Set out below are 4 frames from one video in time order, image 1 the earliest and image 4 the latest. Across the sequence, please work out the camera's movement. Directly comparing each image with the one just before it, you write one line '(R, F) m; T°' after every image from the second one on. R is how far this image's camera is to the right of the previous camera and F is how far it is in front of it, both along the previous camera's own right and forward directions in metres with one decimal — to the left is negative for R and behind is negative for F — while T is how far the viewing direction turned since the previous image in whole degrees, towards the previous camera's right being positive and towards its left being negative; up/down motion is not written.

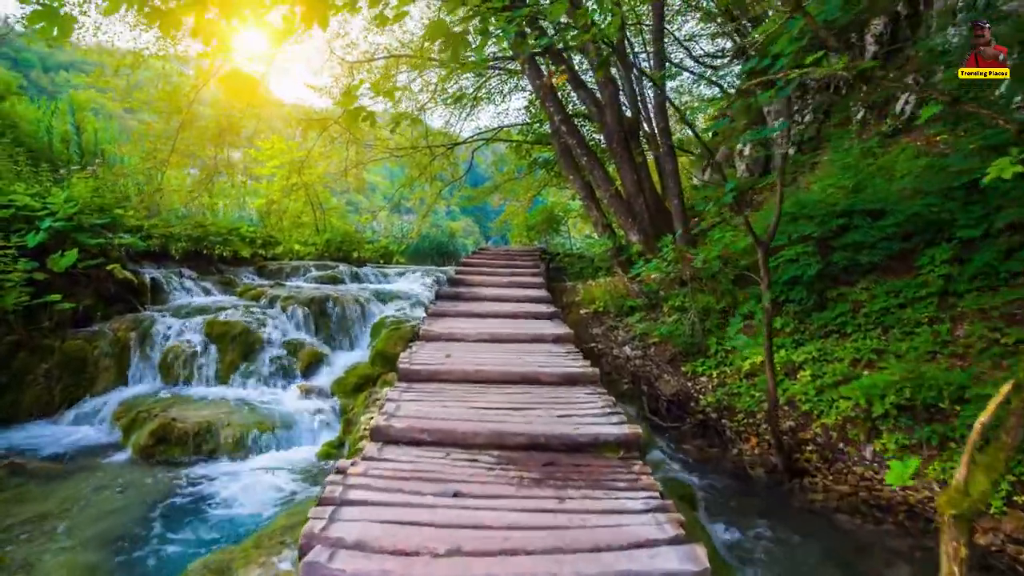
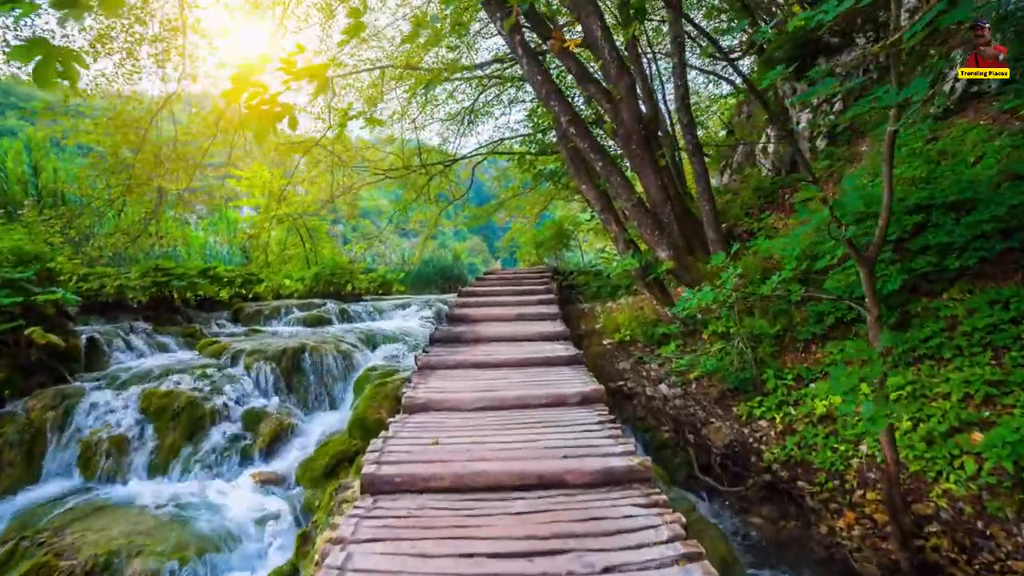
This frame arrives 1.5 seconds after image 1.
(0.0, +0.9) m; -1°
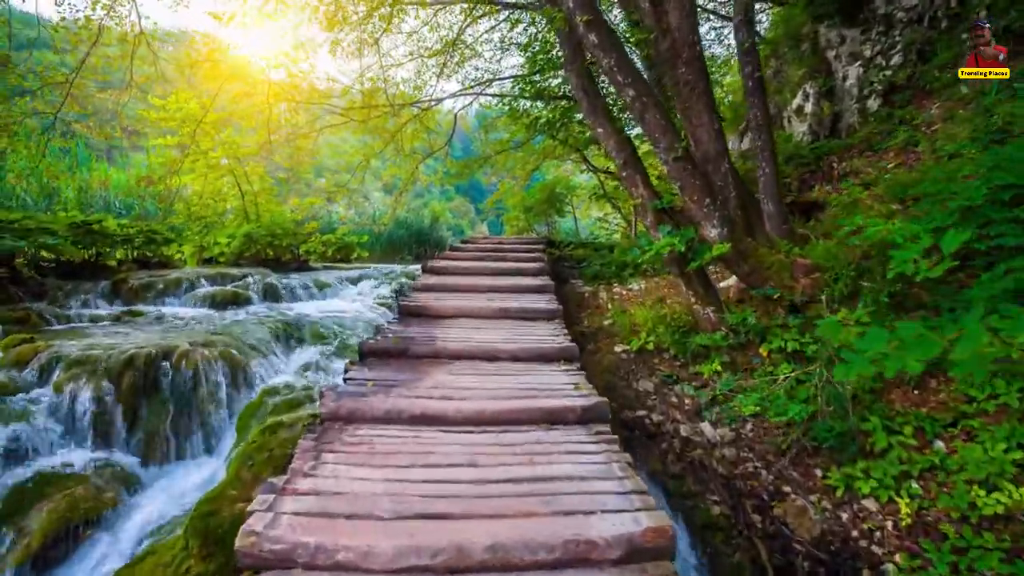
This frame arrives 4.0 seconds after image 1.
(0.0, +1.5) m; +2°
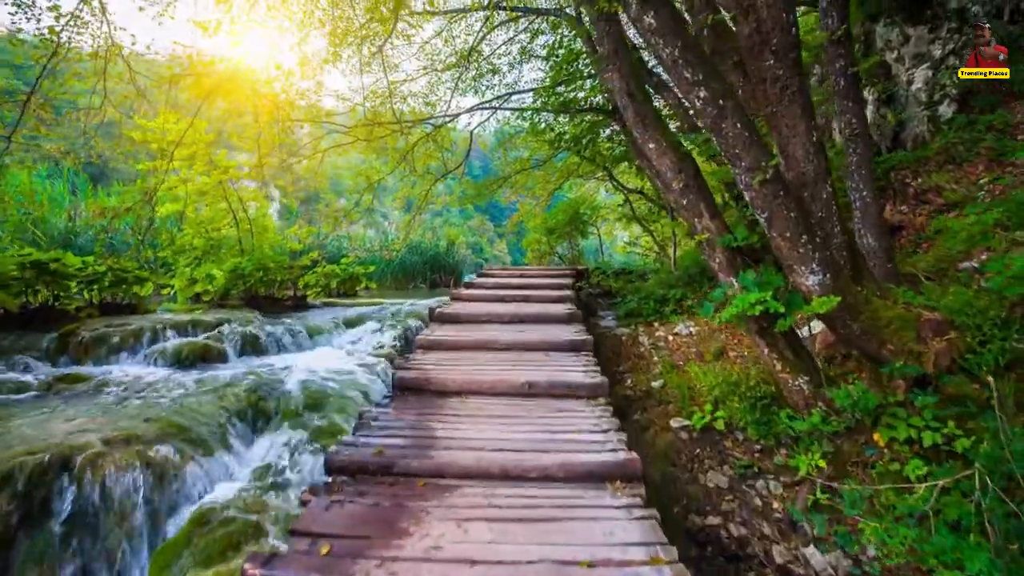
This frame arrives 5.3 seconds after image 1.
(0.0, +0.8) m; -2°
